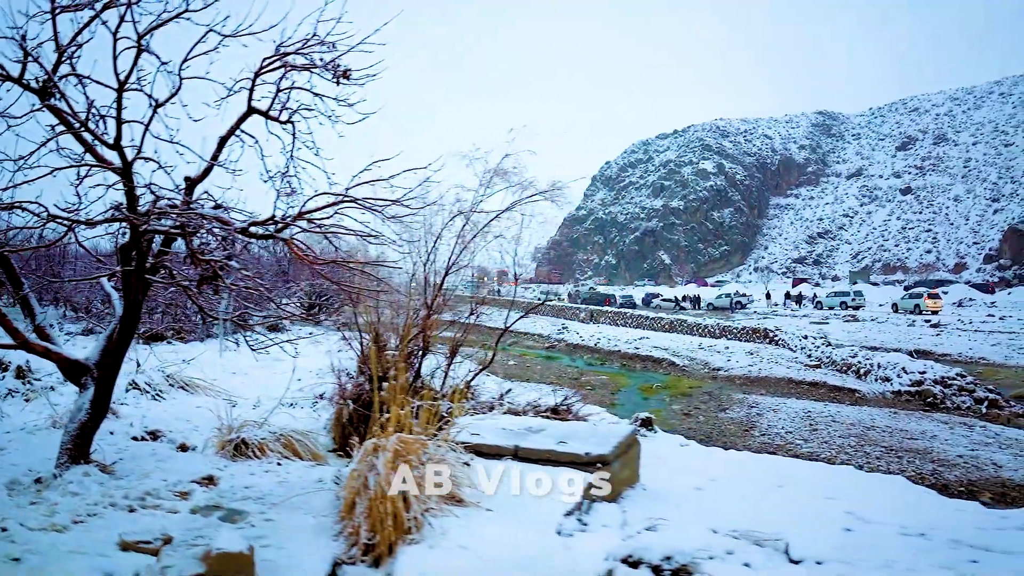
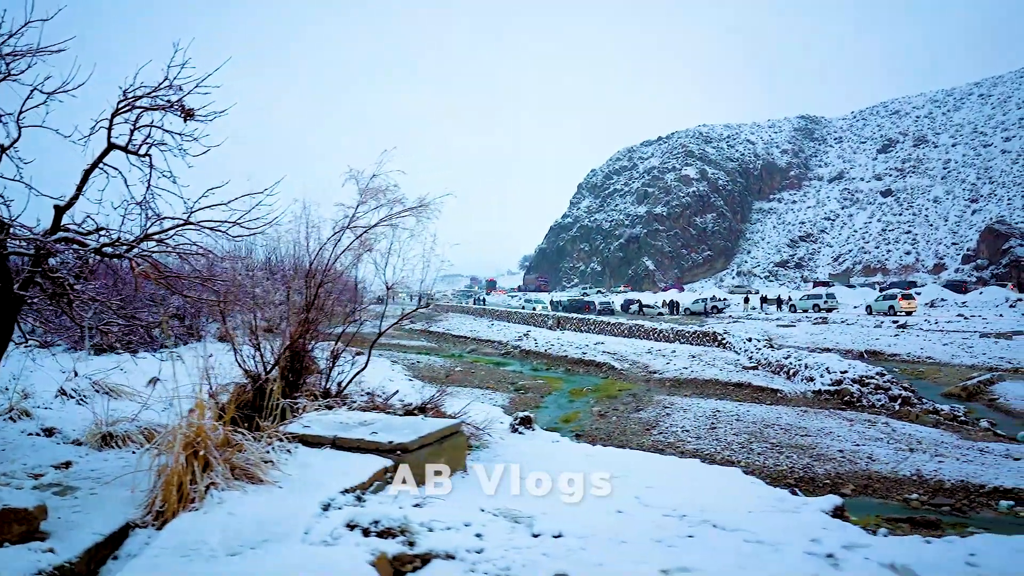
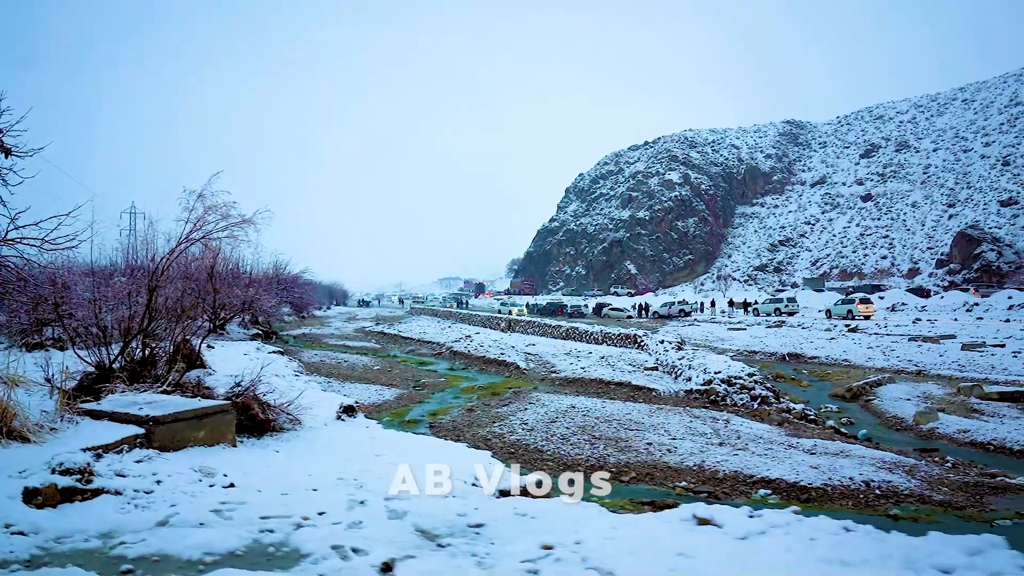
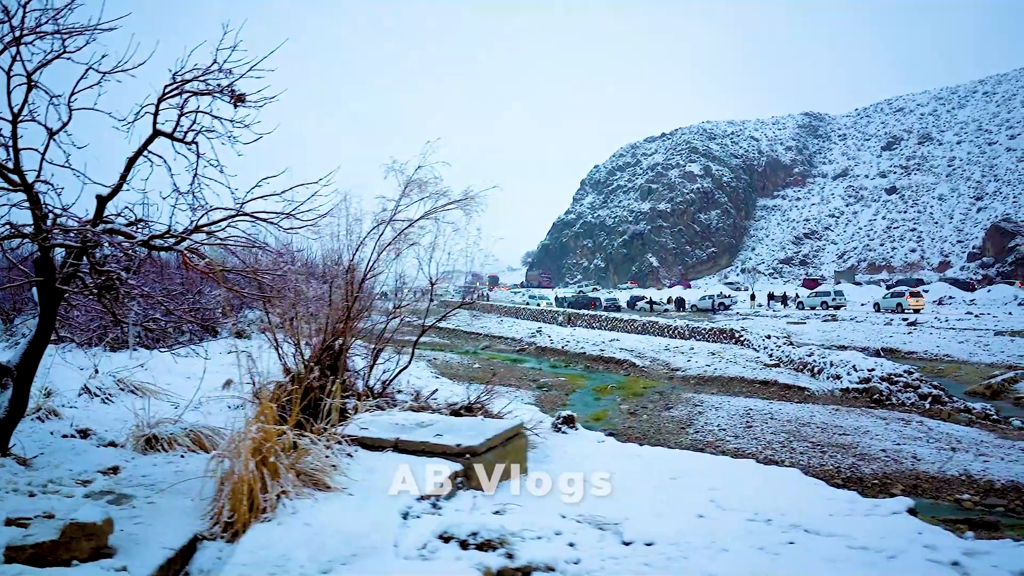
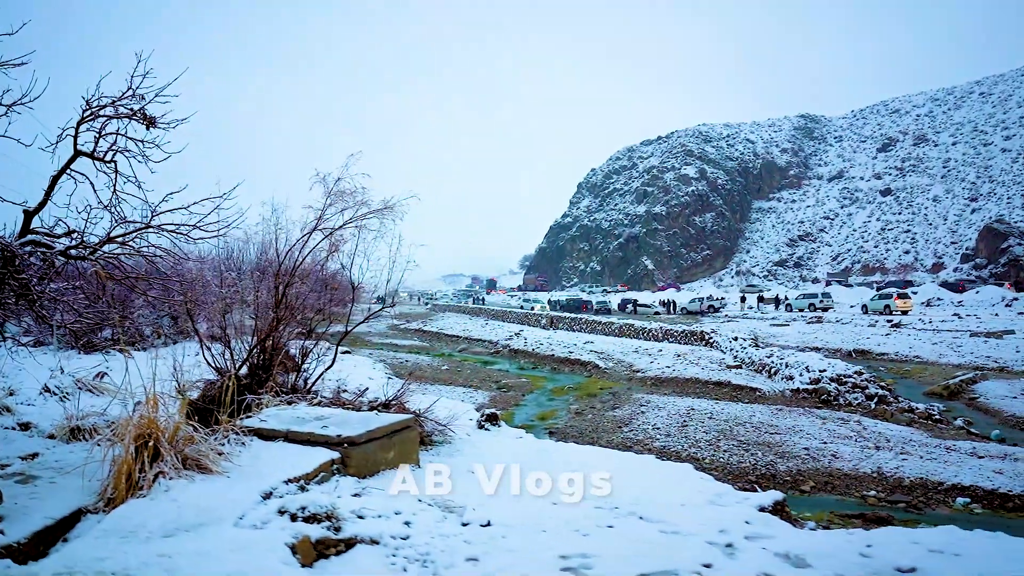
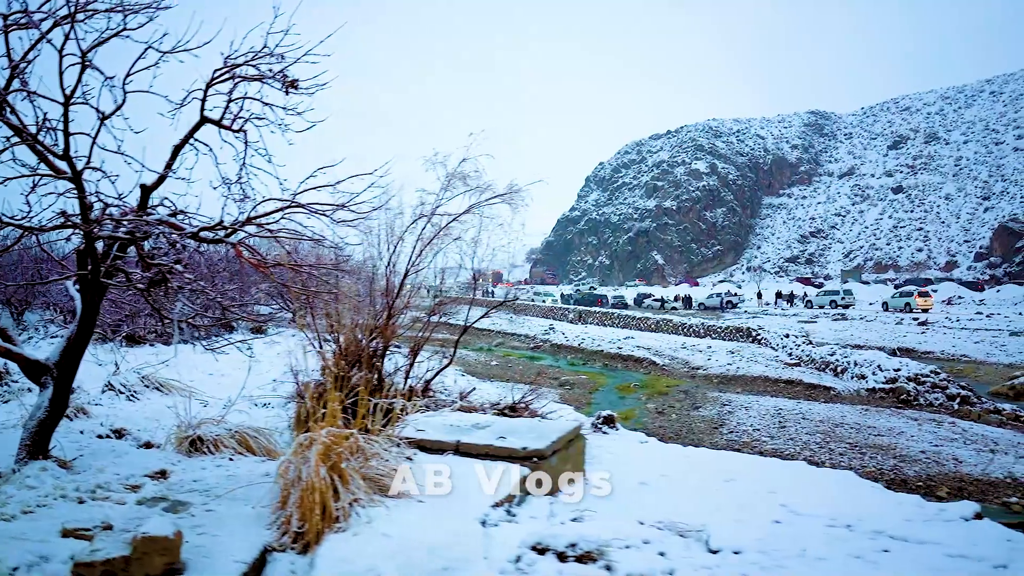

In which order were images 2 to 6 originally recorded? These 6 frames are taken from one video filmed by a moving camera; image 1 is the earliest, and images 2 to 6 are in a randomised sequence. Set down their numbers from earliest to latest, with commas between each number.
6, 4, 2, 5, 3
